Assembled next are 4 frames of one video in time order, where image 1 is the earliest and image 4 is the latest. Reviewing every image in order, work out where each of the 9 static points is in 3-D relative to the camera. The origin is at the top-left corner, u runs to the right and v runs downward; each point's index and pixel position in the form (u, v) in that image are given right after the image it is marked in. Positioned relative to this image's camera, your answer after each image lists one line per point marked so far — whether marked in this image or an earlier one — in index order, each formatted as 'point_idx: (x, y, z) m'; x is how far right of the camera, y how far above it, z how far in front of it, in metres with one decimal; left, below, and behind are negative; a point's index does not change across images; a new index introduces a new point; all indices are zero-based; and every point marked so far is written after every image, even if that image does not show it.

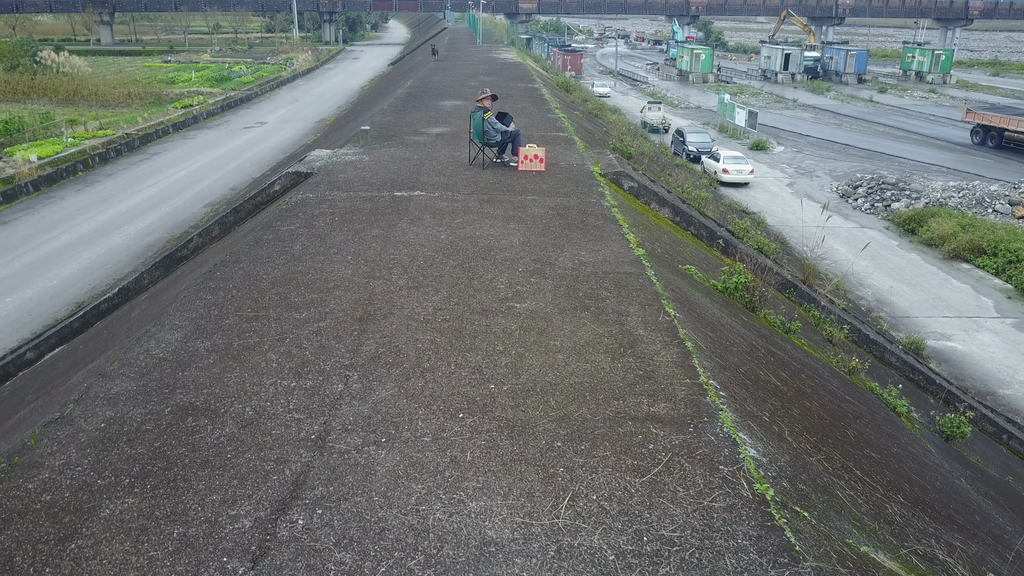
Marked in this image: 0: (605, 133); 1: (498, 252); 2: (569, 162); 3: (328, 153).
0: (+2.2, +3.7, +19.0) m
1: (-0.1, +0.3, +6.9) m
2: (+0.8, +1.8, +11.2) m
3: (-2.6, +2.0, +11.5) m
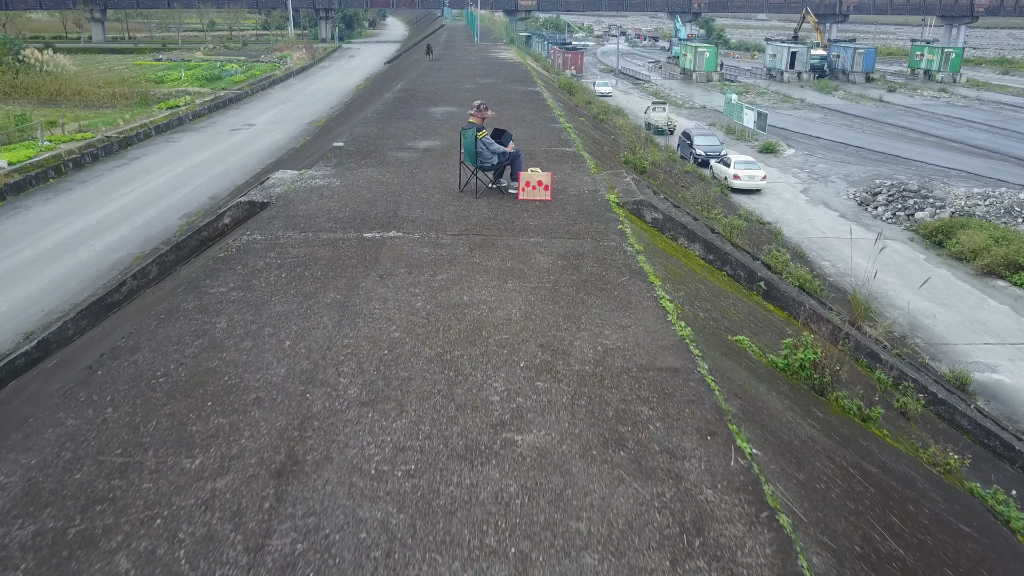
0: (+2.1, +3.1, +17.2) m
1: (-0.1, -0.3, +5.1) m
2: (+0.8, +1.2, +9.4) m
3: (-2.6, +1.4, +9.7) m
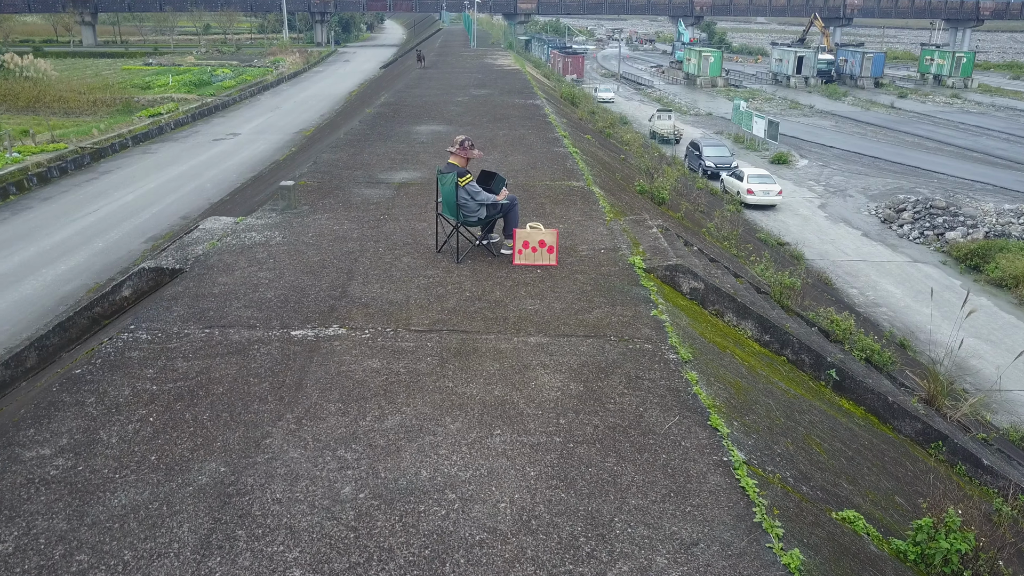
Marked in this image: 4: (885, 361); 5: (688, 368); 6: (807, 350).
0: (+2.1, +2.3, +15.1) m
1: (-0.2, -1.0, +3.0) m
2: (+0.7, +0.4, +7.3) m
3: (-2.7, +0.6, +7.6) m
4: (+3.9, -0.8, +8.4) m
5: (+1.0, -0.5, +4.7) m
6: (+2.4, -0.5, +6.5) m
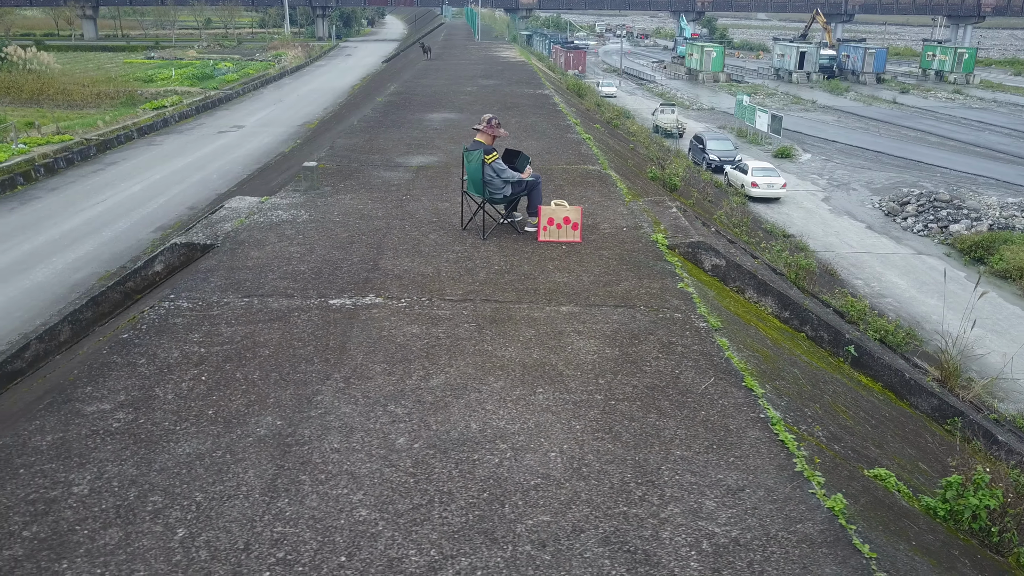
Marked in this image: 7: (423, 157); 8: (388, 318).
0: (+2.3, +2.6, +15.2) m
1: (0.0, -0.8, +3.1) m
2: (+0.9, +0.6, +7.4) m
3: (-2.5, +0.8, +7.7) m
4: (+4.1, -0.6, +8.6) m
5: (+1.2, -0.3, +4.8) m
6: (+2.6, -0.3, +6.7) m
7: (-1.1, +1.7, +10.2) m
8: (-0.7, -0.2, +4.9) m
